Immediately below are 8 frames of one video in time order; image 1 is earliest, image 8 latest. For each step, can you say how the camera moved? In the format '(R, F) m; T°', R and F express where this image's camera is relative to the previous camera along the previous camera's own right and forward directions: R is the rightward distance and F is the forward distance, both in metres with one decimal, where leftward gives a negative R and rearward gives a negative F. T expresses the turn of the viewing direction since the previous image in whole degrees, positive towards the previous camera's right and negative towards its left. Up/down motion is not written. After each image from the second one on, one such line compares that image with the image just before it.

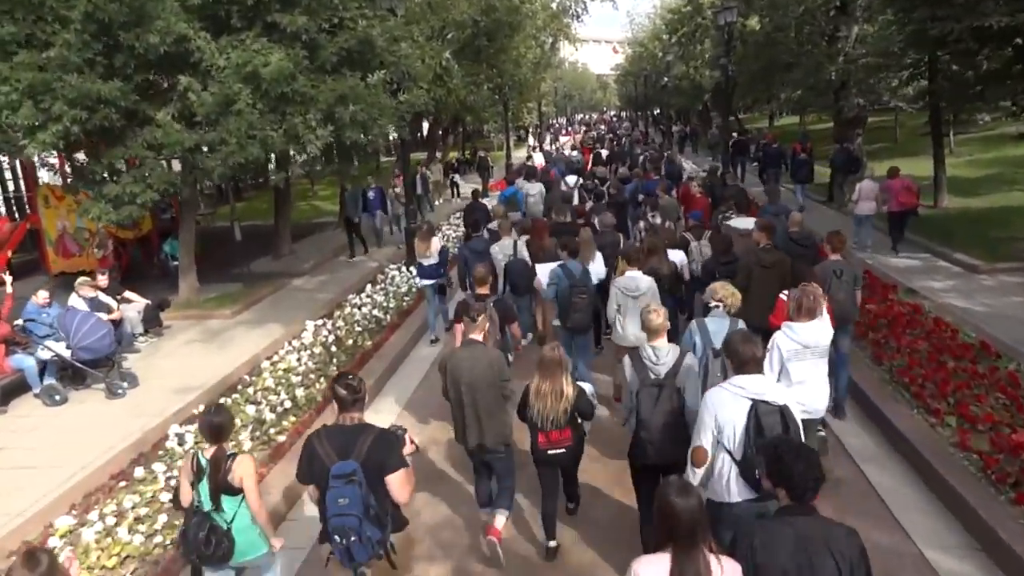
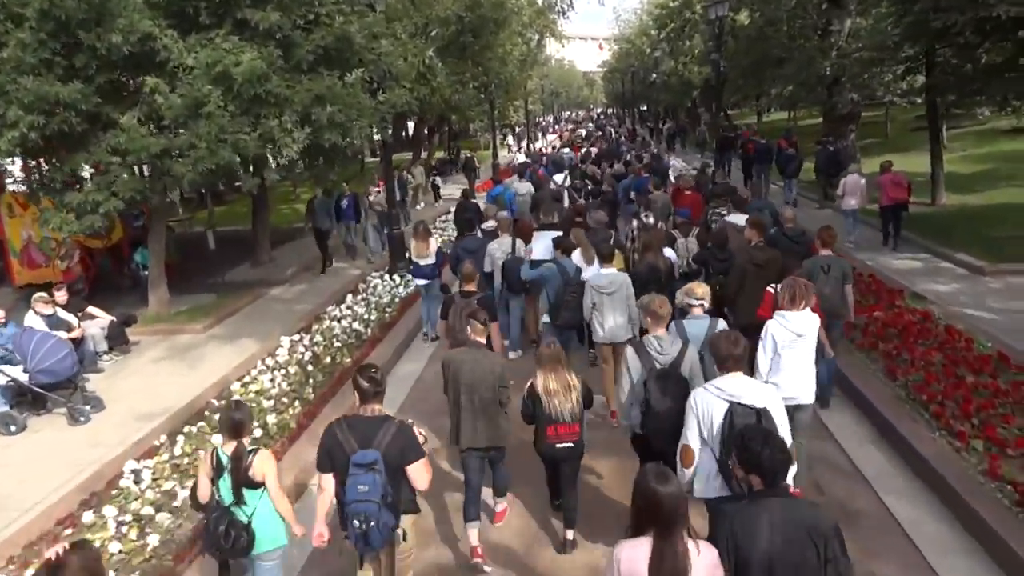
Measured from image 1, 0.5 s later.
(0.0, +0.6) m; +1°
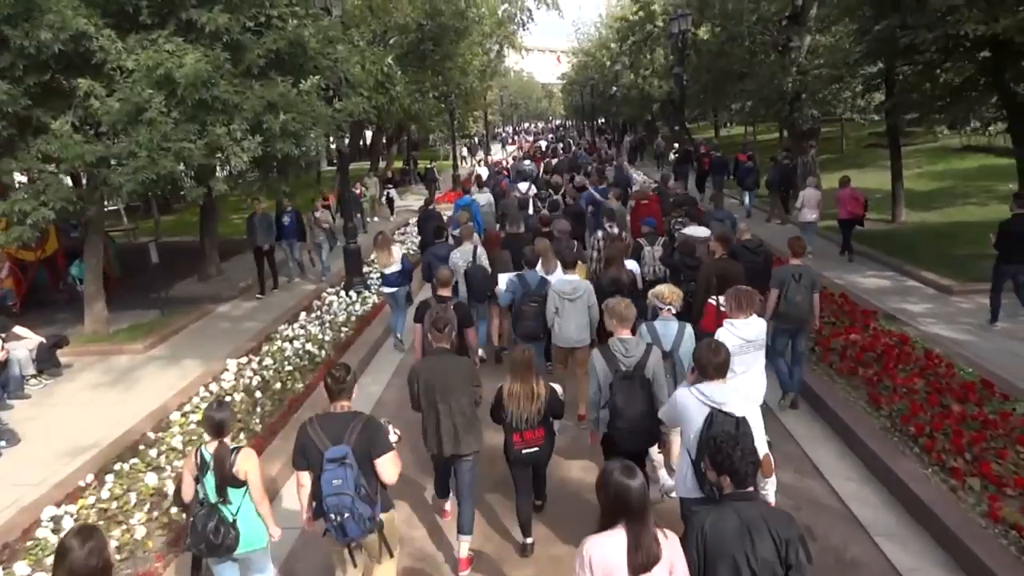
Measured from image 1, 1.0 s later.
(-0.1, +0.5) m; +3°
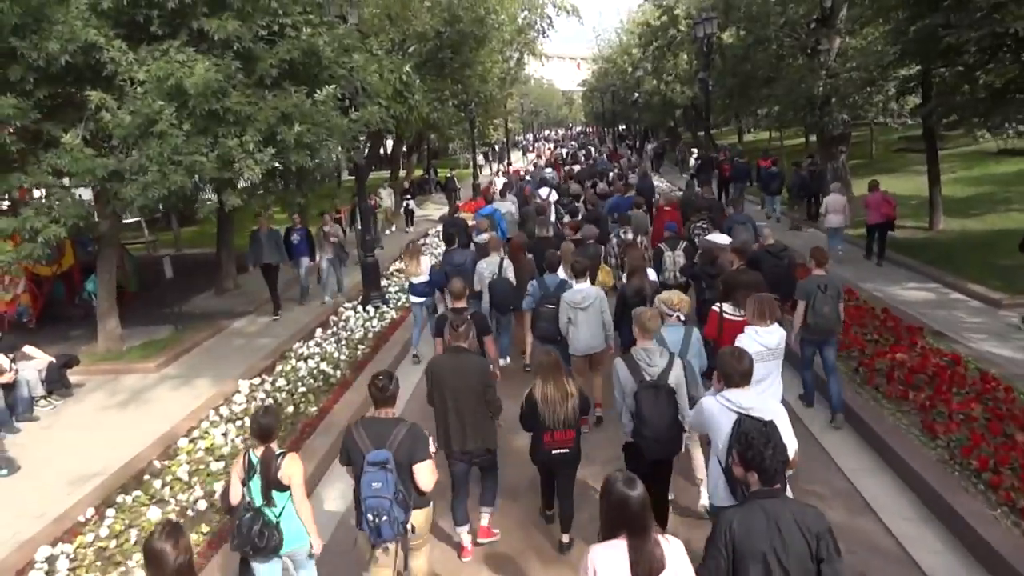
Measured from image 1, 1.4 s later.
(0.0, +0.5) m; -1°
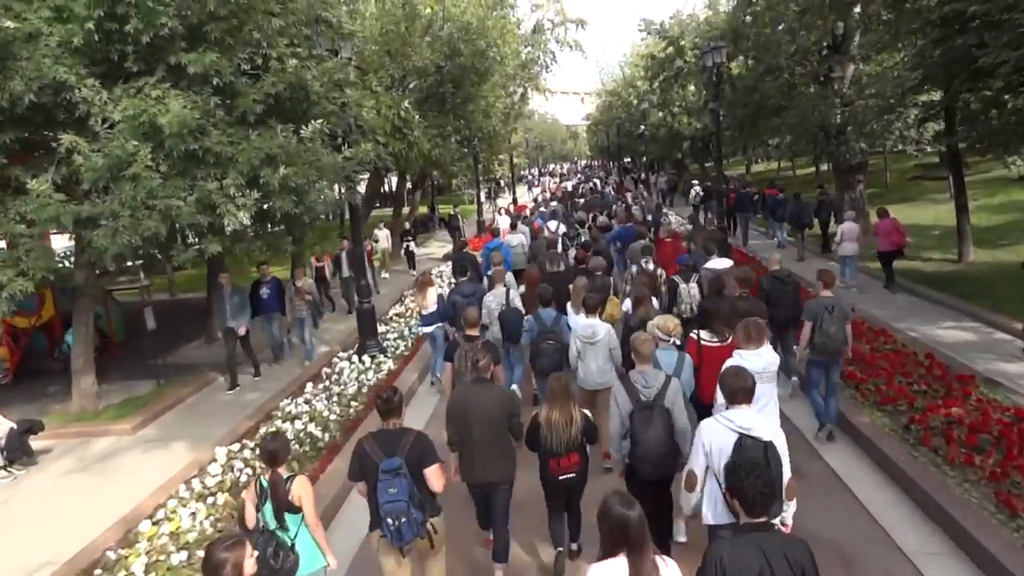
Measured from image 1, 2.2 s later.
(0.0, +0.9) m; 0°
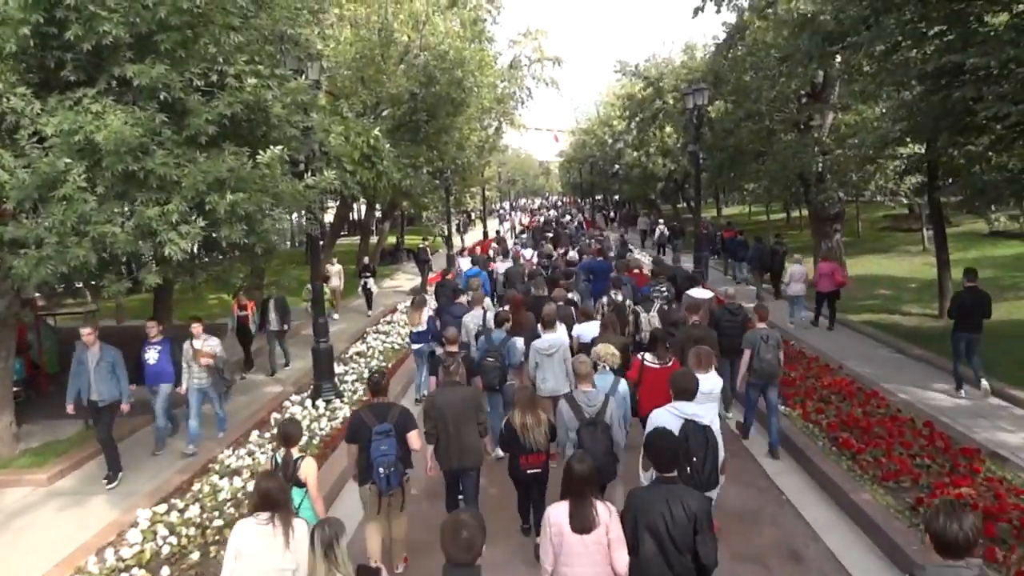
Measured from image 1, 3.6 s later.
(0.0, +0.8) m; +2°
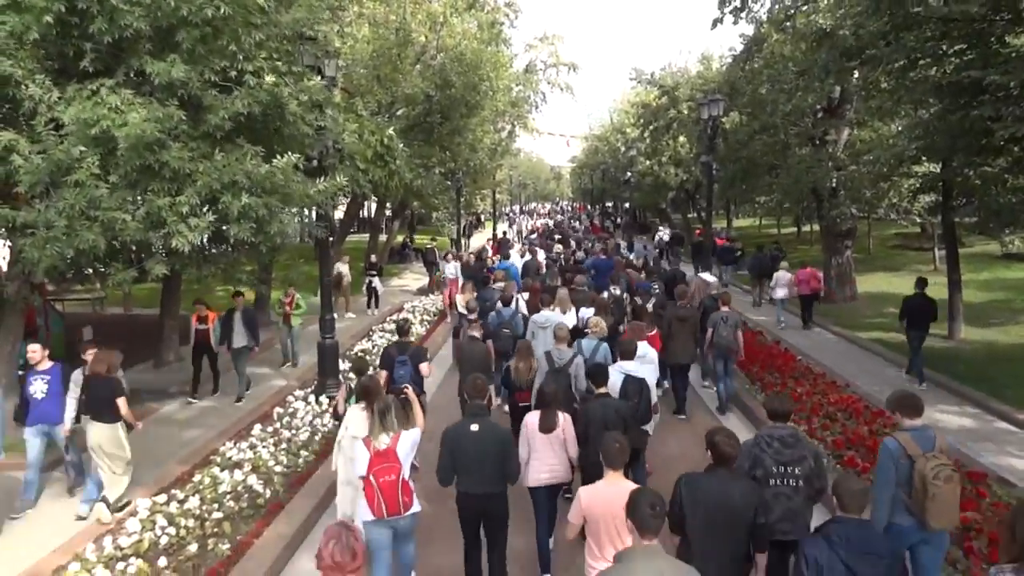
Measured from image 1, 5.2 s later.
(0.0, 0.0) m; 0°
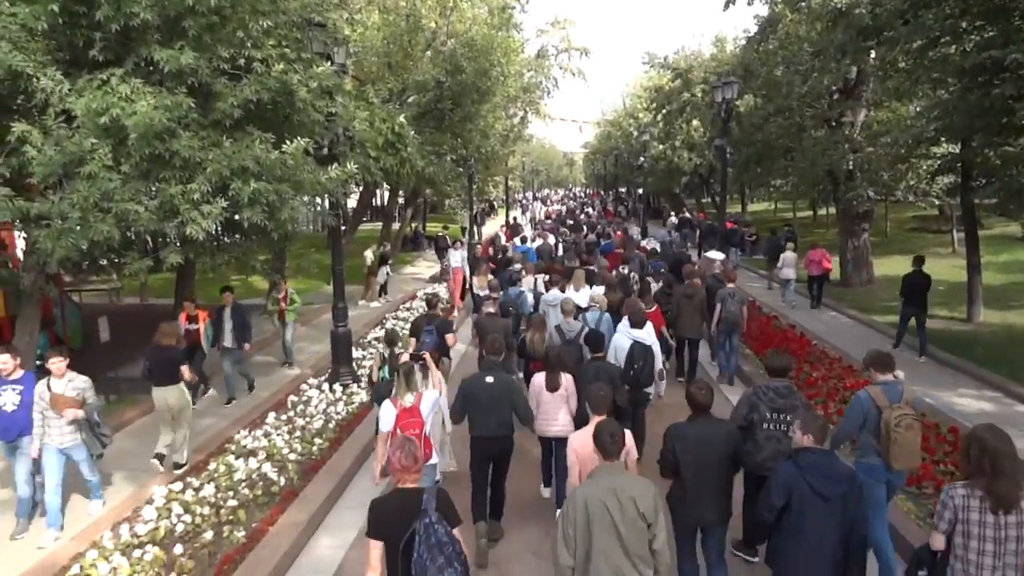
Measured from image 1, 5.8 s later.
(0.0, +0.1) m; -1°
